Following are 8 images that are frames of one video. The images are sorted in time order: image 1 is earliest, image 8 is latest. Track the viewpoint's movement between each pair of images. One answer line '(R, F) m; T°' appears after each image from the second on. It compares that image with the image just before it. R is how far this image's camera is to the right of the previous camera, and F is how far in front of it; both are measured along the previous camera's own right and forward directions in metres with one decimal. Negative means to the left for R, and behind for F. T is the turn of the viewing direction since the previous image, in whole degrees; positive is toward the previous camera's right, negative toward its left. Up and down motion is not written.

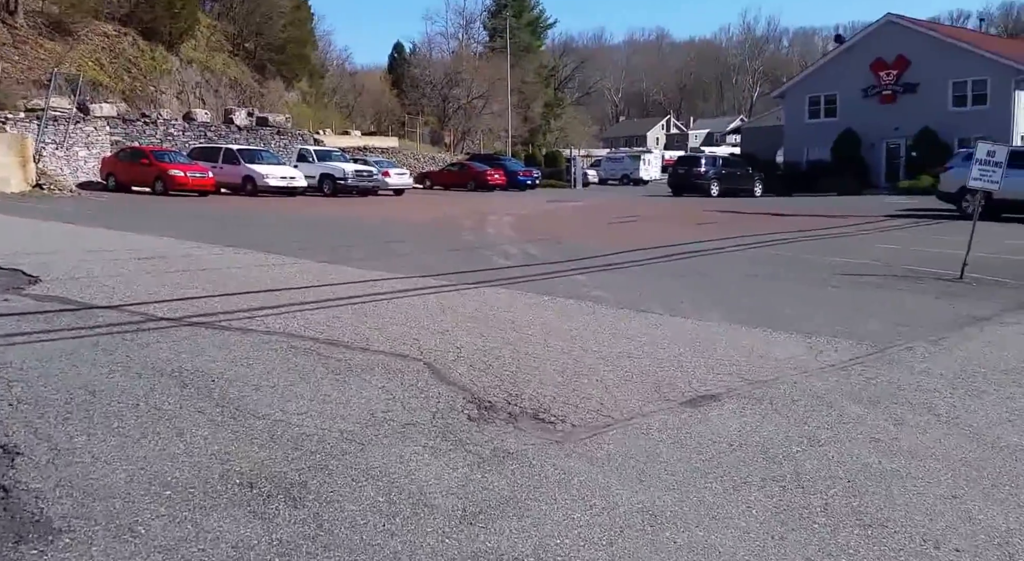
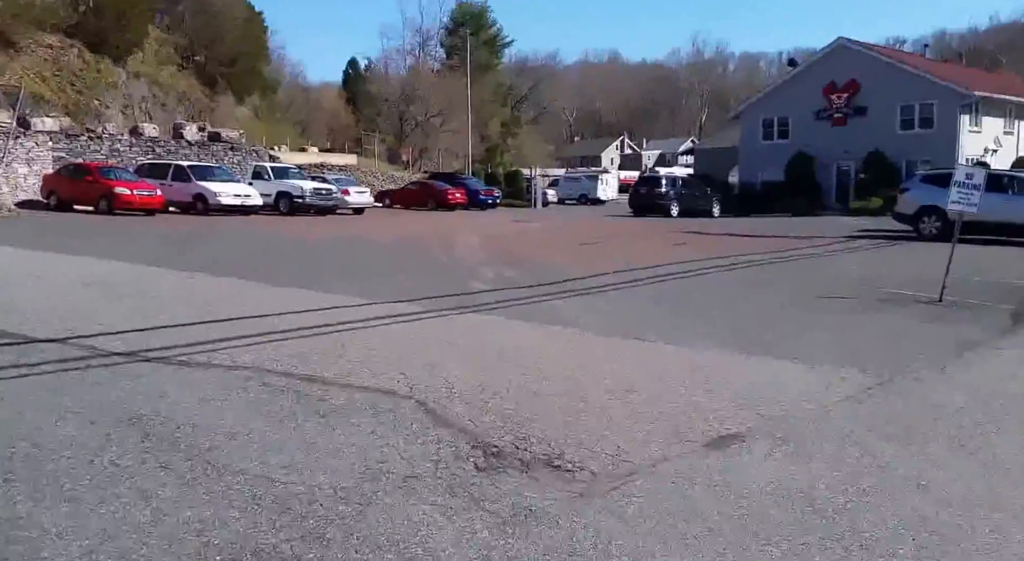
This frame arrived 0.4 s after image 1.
(-0.3, +0.6) m; +3°
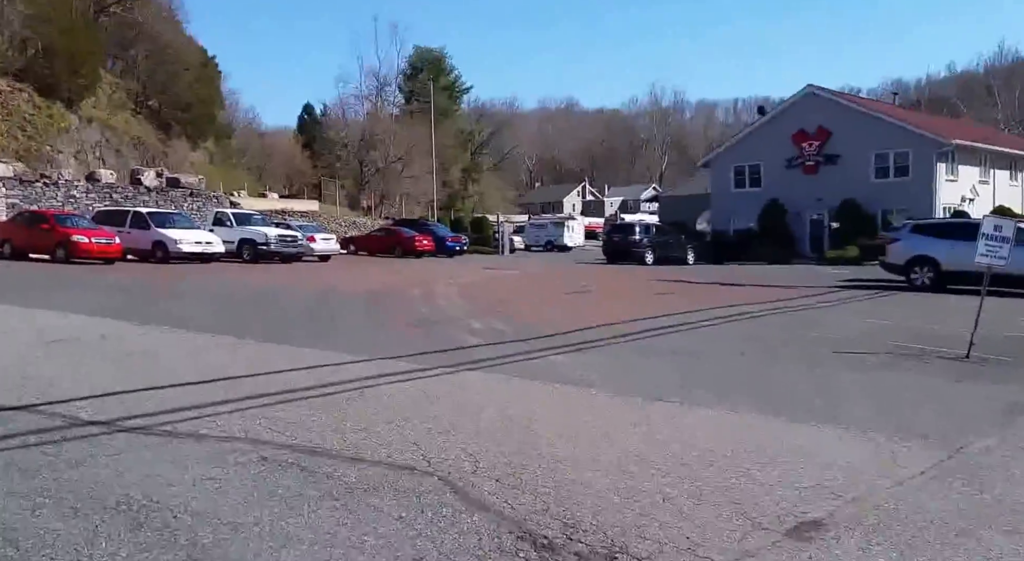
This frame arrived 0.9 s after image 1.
(-0.4, +0.5) m; +3°
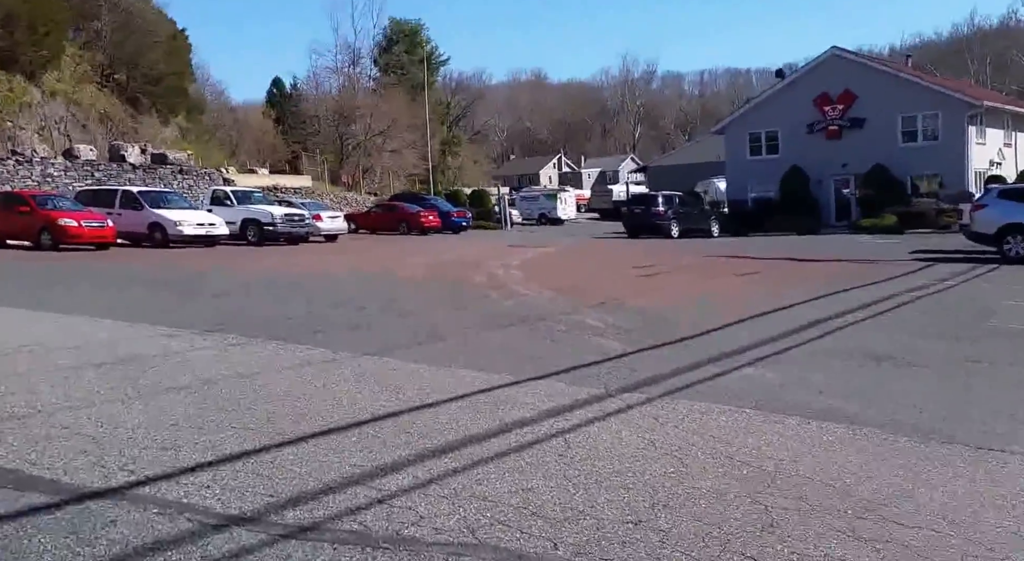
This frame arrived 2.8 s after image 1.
(-1.6, +2.1) m; +2°
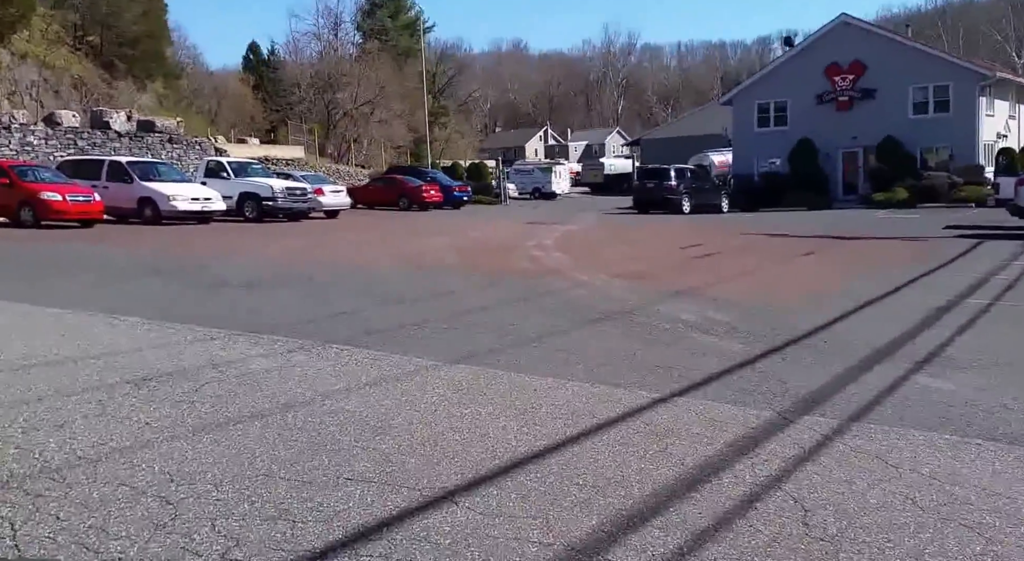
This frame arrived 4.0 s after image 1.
(-1.0, +1.3) m; +1°
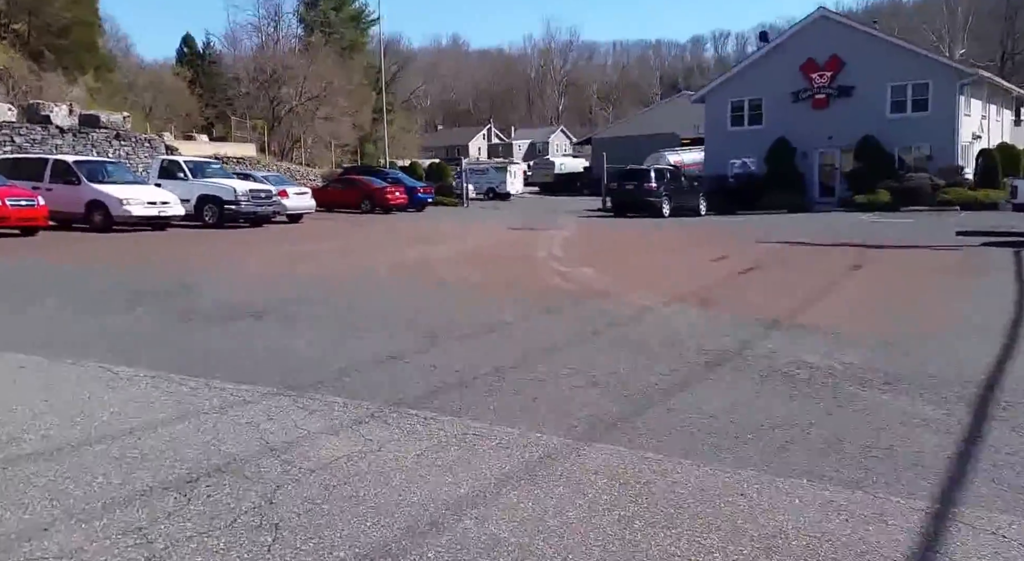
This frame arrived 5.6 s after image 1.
(-1.2, +1.8) m; +3°
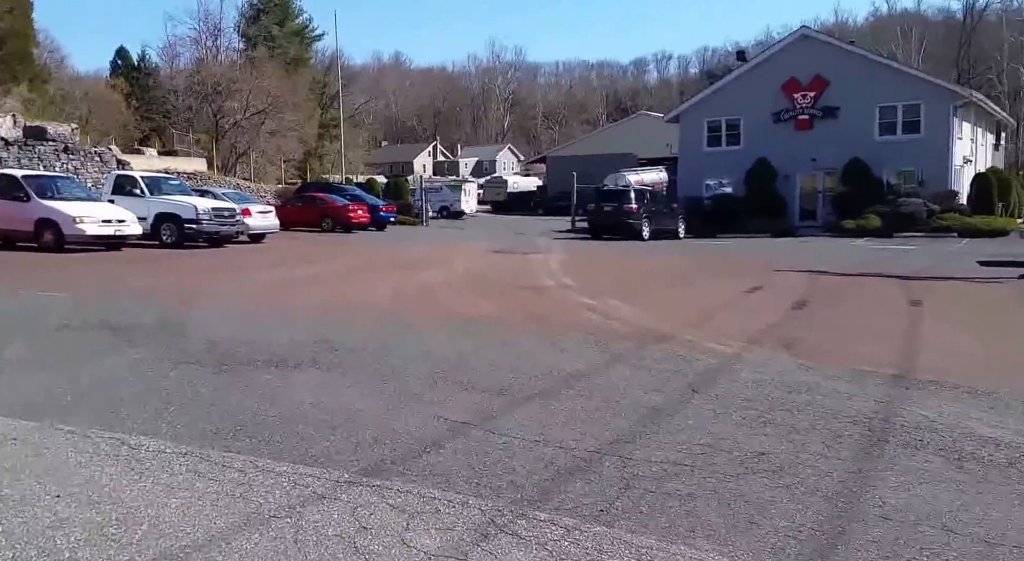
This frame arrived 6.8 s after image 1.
(-1.2, +1.5) m; +3°
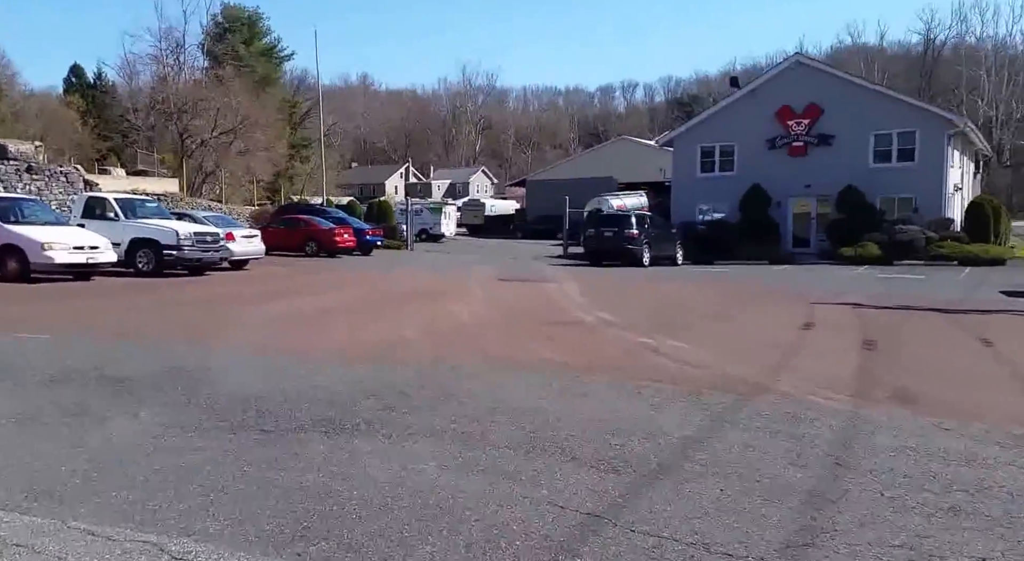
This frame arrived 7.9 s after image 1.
(-1.0, +1.5) m; +1°
